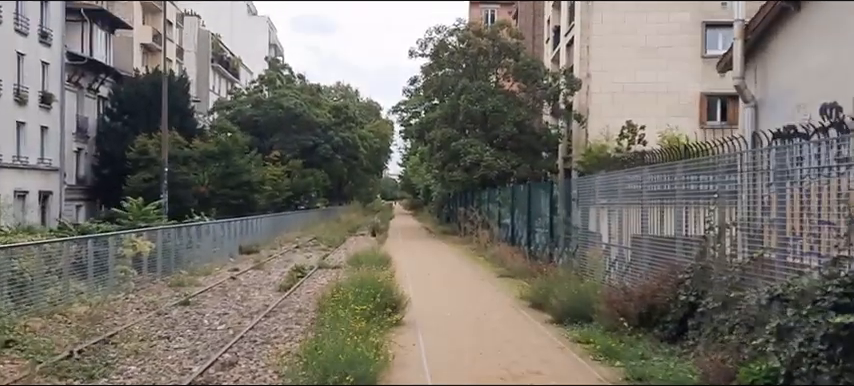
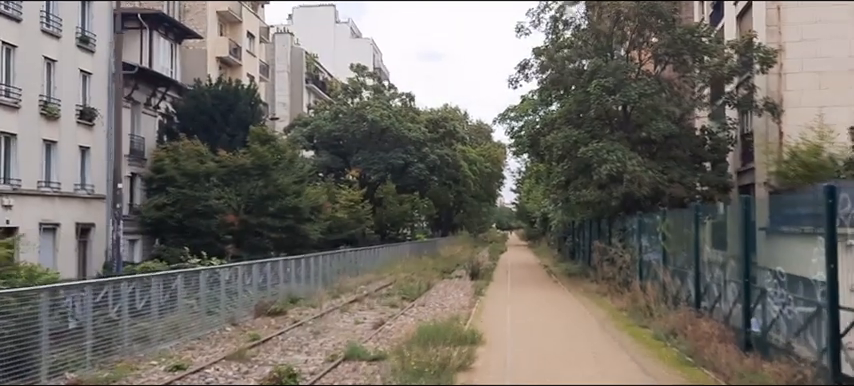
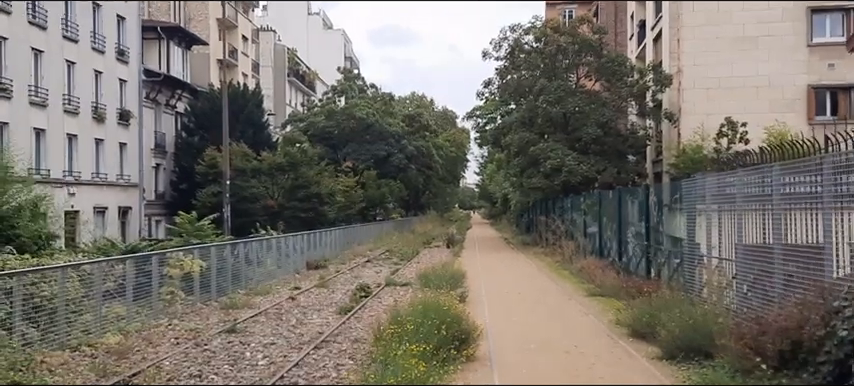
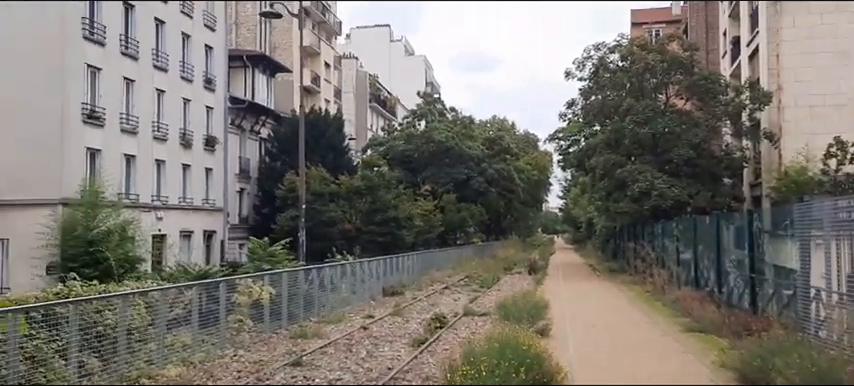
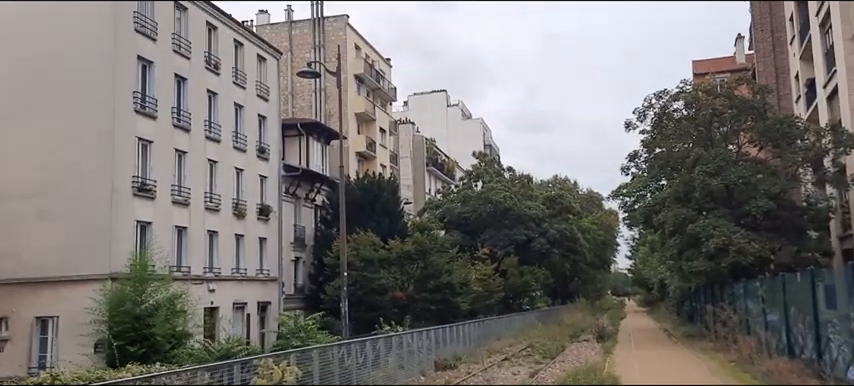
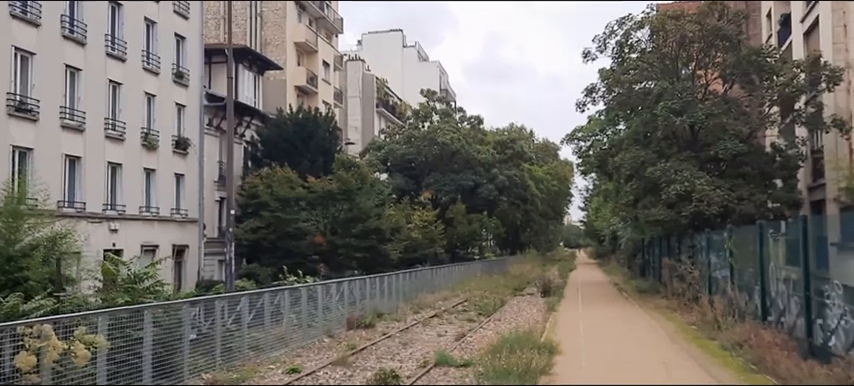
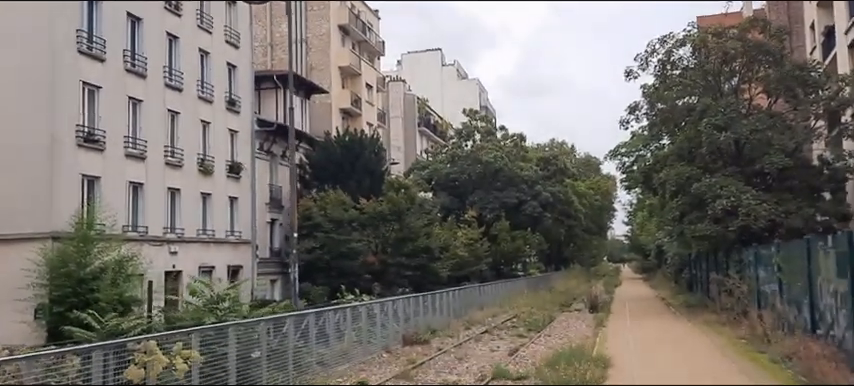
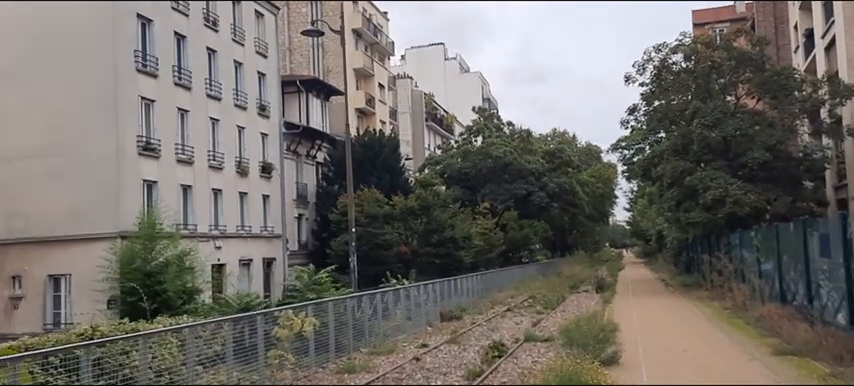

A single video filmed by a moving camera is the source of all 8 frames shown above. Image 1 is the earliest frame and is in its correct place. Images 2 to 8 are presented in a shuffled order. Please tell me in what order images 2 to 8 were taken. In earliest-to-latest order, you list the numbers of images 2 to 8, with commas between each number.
3, 4, 8, 5, 7, 6, 2
